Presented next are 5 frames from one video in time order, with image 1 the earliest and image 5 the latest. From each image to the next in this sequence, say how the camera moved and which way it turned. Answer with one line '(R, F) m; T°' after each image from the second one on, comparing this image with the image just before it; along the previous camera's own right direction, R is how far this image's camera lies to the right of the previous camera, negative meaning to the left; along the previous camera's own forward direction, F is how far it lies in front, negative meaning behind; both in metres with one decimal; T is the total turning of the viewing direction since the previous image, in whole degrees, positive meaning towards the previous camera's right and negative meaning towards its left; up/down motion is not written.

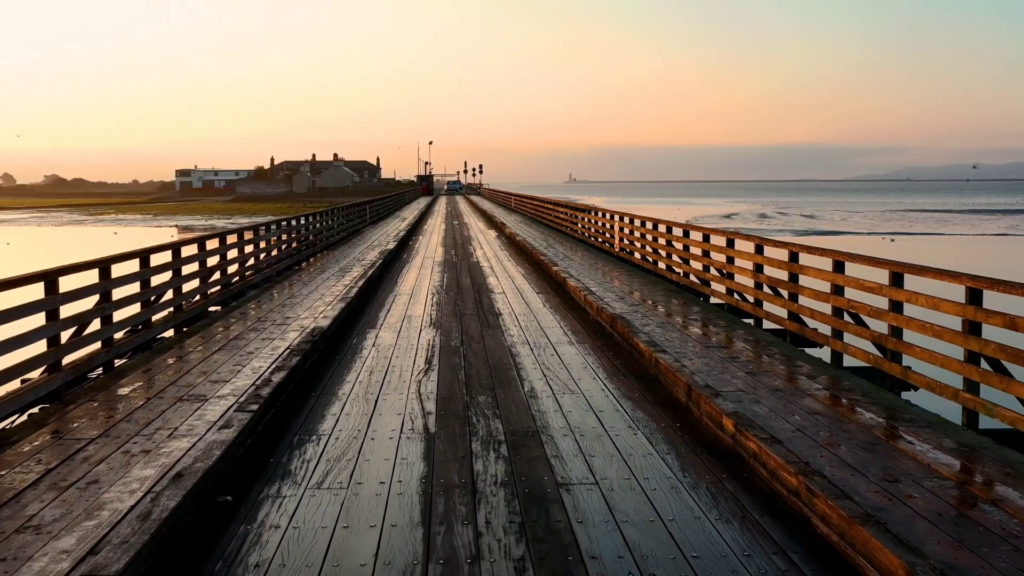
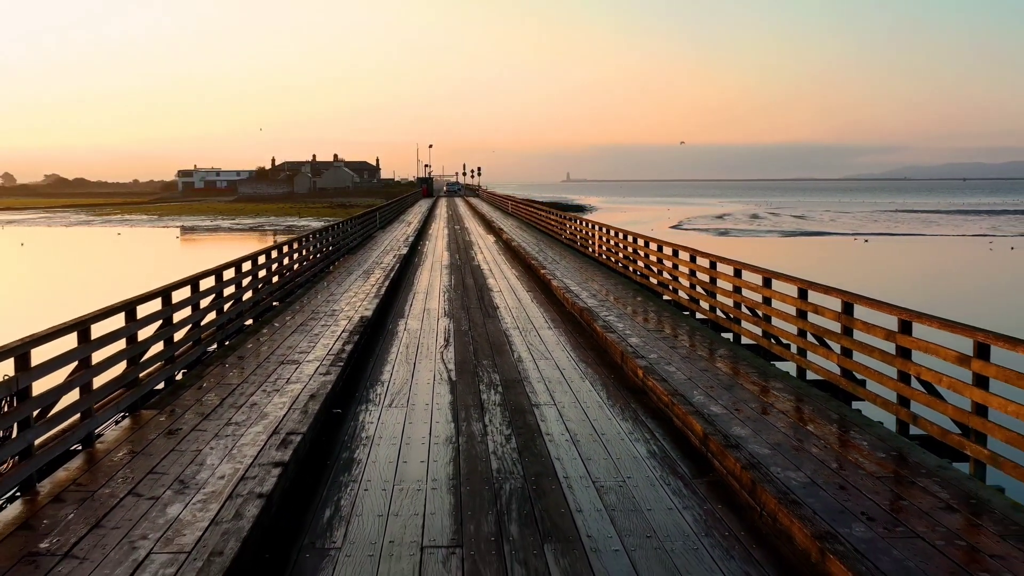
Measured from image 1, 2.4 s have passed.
(0.0, -2.4) m; 0°
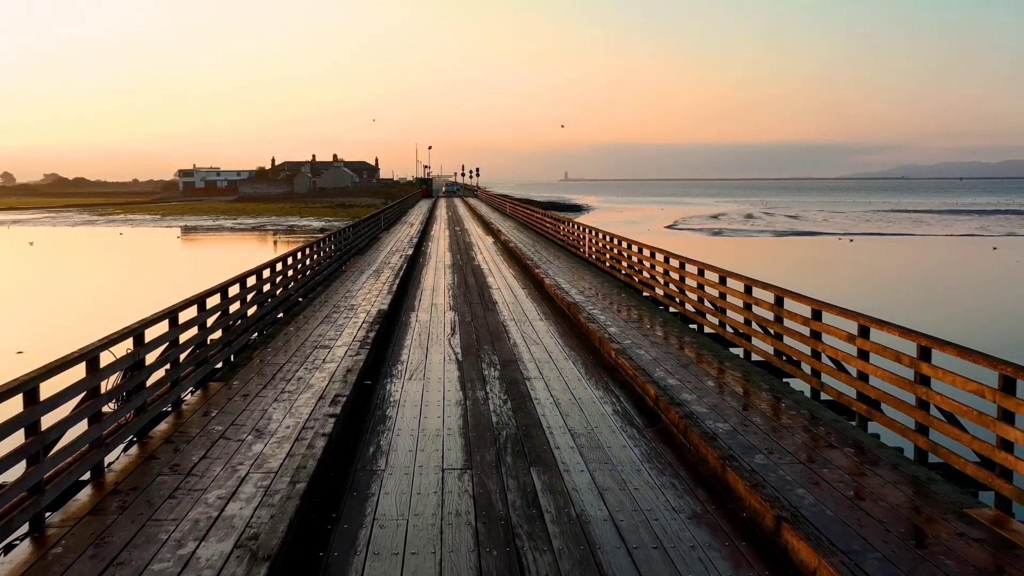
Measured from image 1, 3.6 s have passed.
(0.0, -1.4) m; 0°
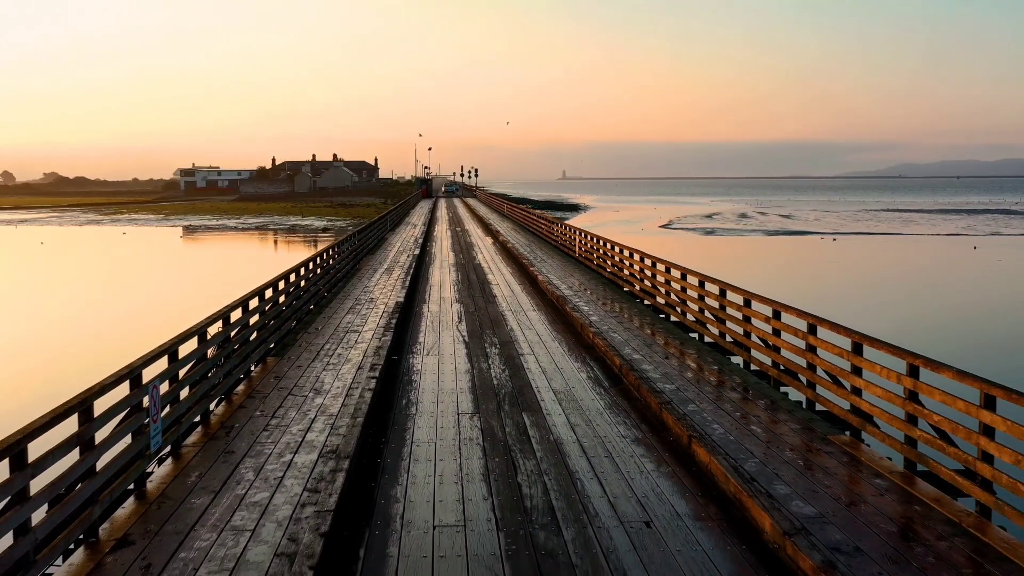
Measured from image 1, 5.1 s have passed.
(0.0, -1.8) m; 0°
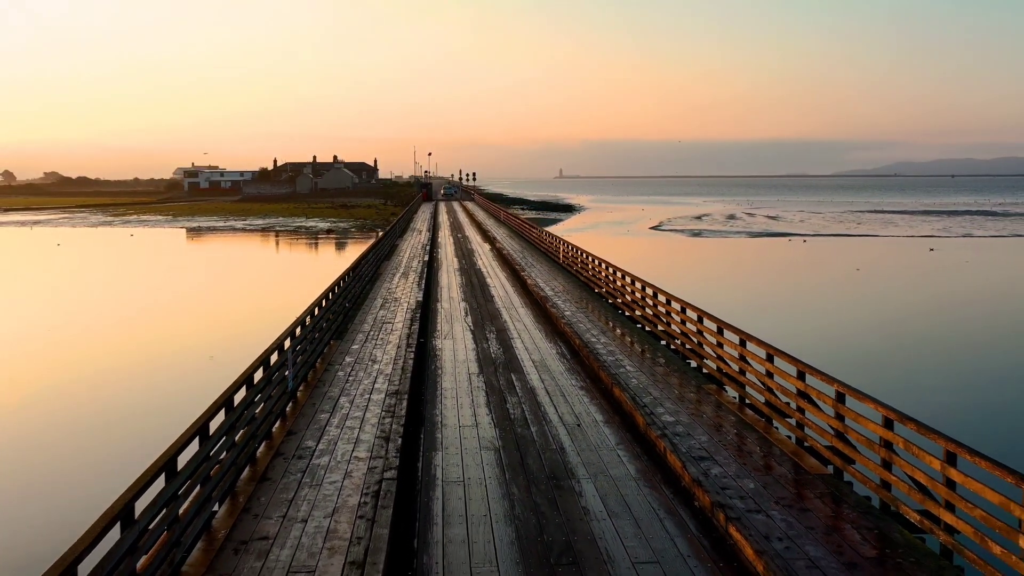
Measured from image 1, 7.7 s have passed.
(+0.1, -3.6) m; 0°
